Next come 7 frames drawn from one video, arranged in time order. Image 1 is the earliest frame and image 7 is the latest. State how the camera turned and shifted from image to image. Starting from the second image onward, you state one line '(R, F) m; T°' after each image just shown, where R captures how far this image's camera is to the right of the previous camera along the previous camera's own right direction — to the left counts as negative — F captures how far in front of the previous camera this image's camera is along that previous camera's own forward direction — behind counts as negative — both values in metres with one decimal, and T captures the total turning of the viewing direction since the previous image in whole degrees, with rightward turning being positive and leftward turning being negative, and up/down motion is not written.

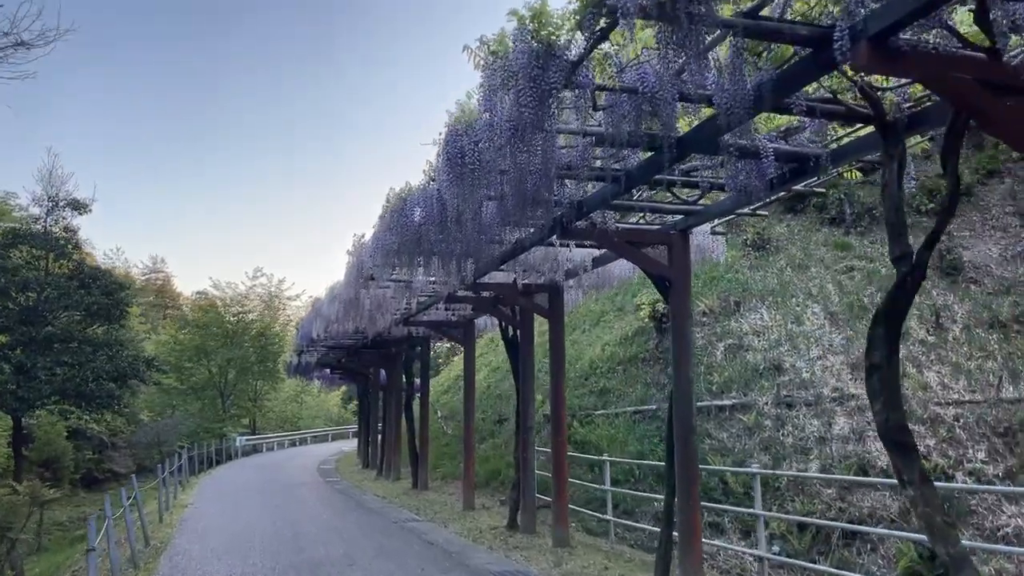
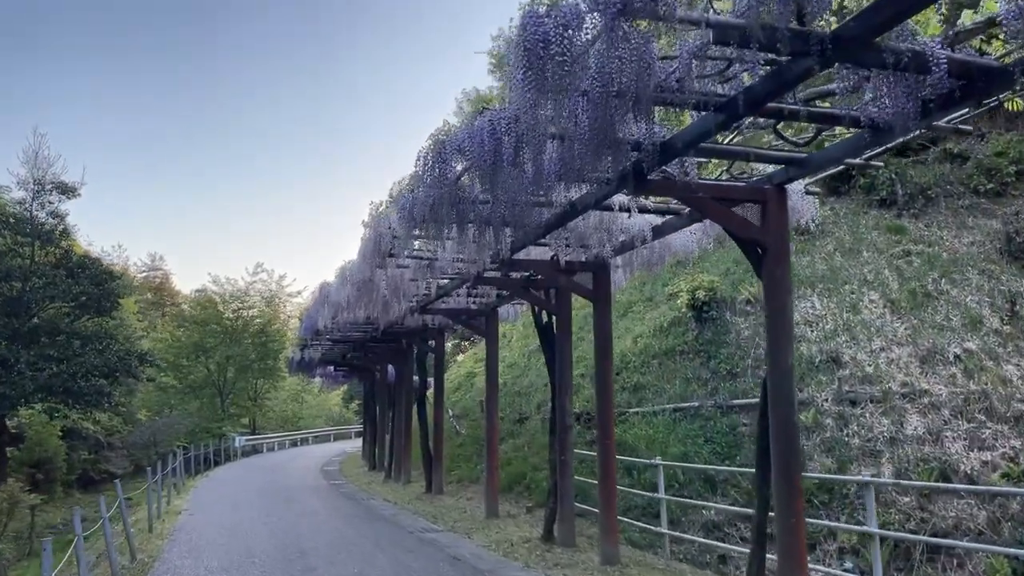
(-0.3, +1.0) m; 0°
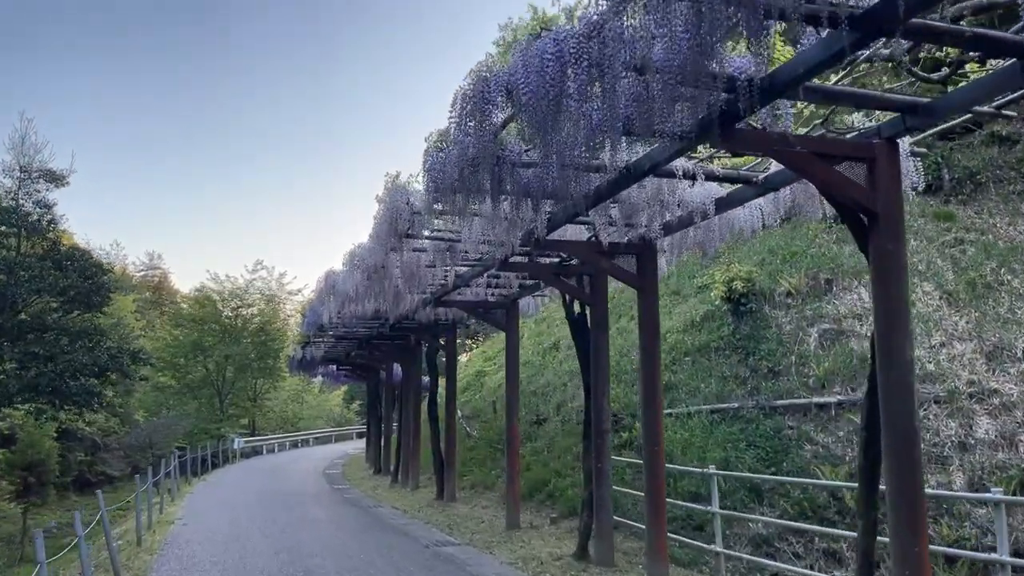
(-0.2, +0.8) m; 0°
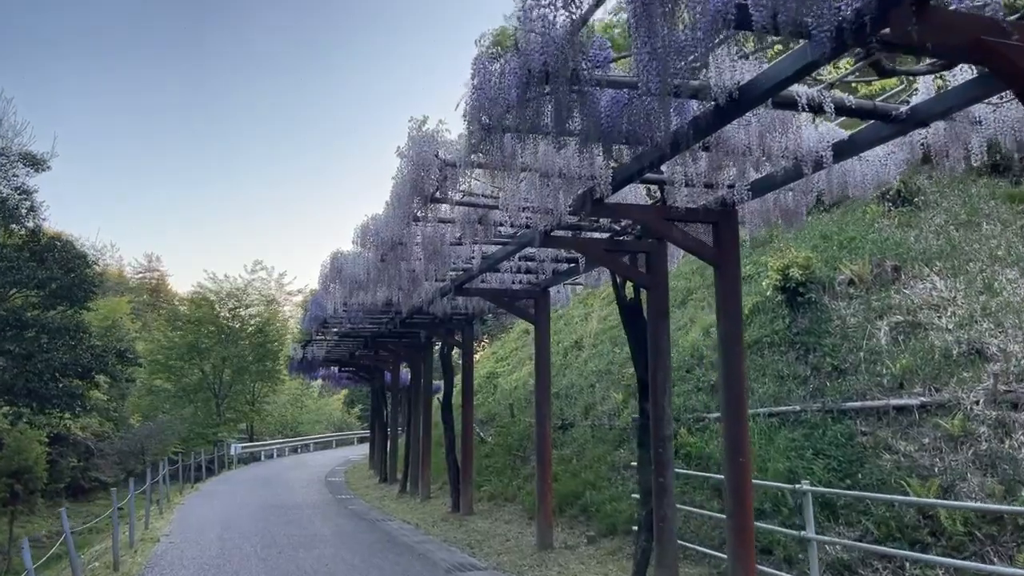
(-0.3, +1.1) m; 0°
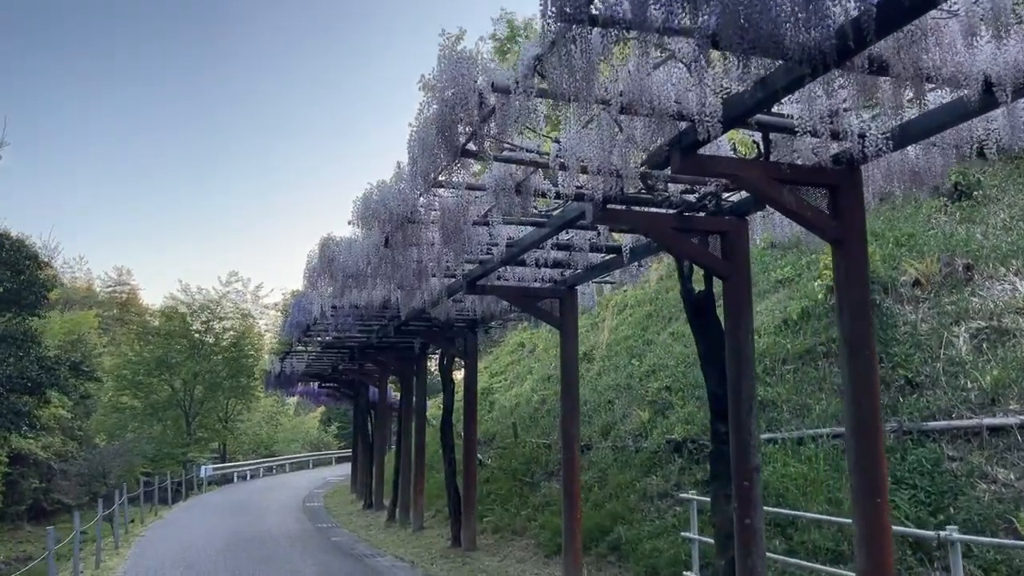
(-0.4, +1.2) m; +2°
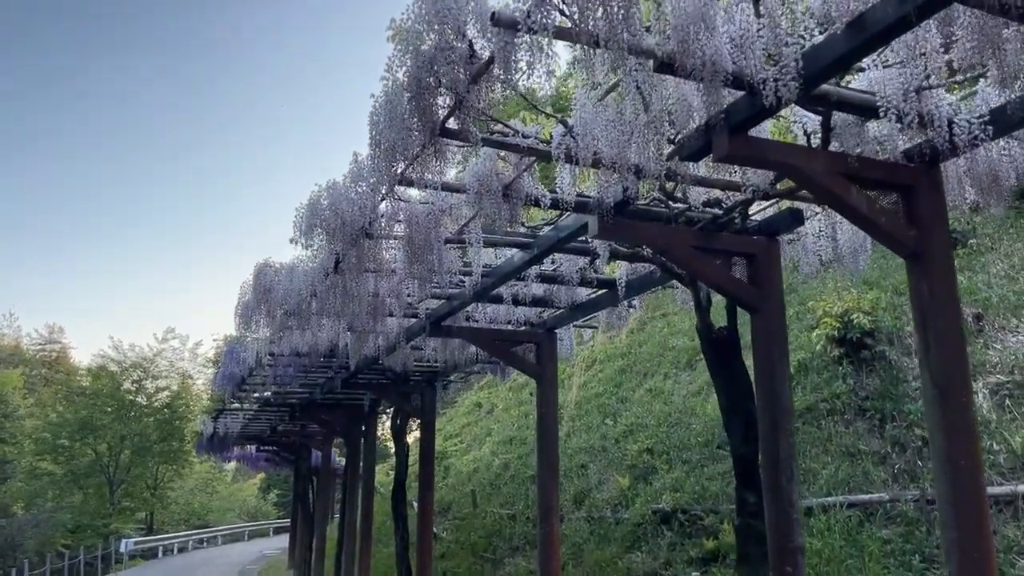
(-0.1, +0.9) m; +4°
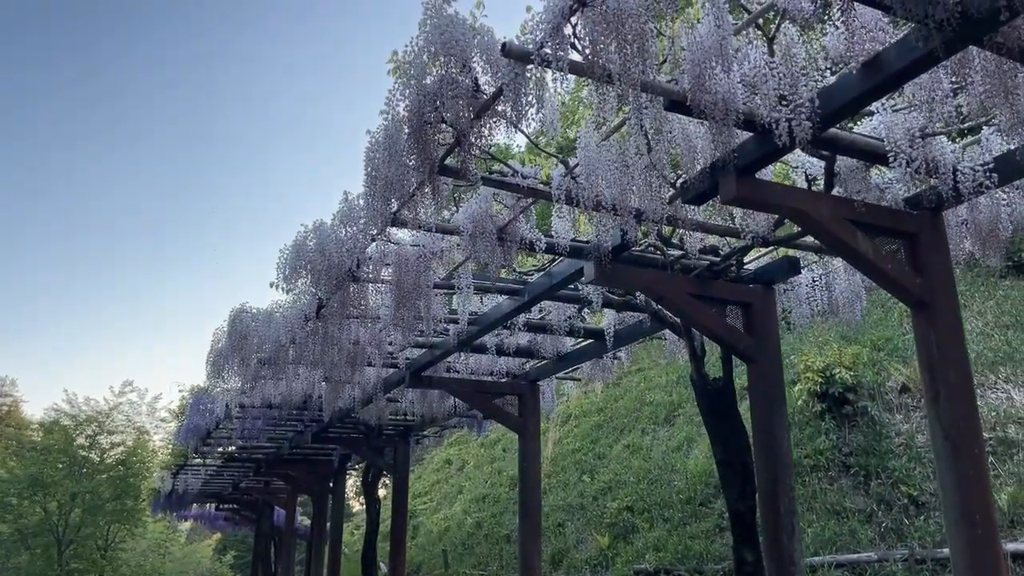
(-0.1, +0.1) m; +2°
